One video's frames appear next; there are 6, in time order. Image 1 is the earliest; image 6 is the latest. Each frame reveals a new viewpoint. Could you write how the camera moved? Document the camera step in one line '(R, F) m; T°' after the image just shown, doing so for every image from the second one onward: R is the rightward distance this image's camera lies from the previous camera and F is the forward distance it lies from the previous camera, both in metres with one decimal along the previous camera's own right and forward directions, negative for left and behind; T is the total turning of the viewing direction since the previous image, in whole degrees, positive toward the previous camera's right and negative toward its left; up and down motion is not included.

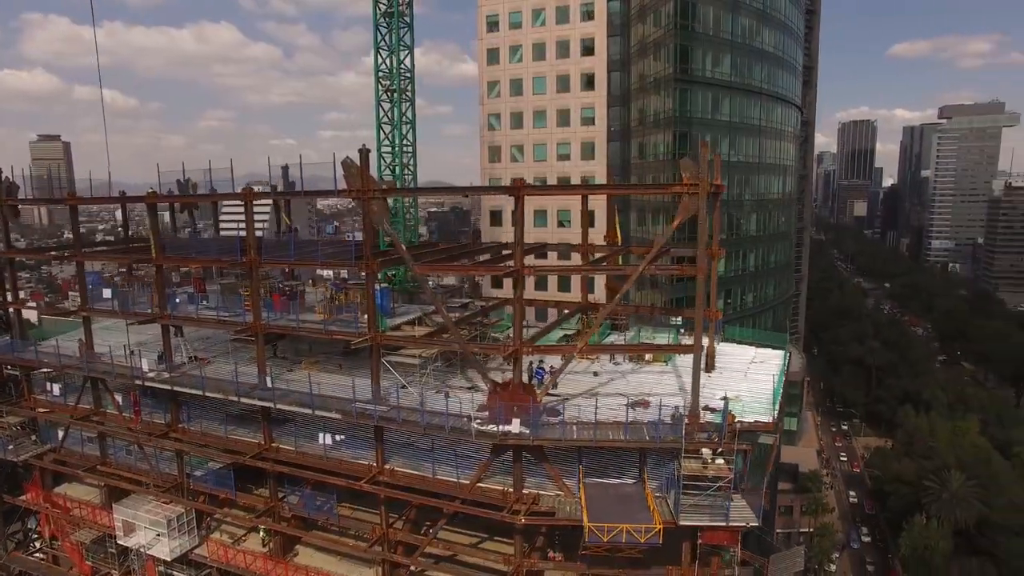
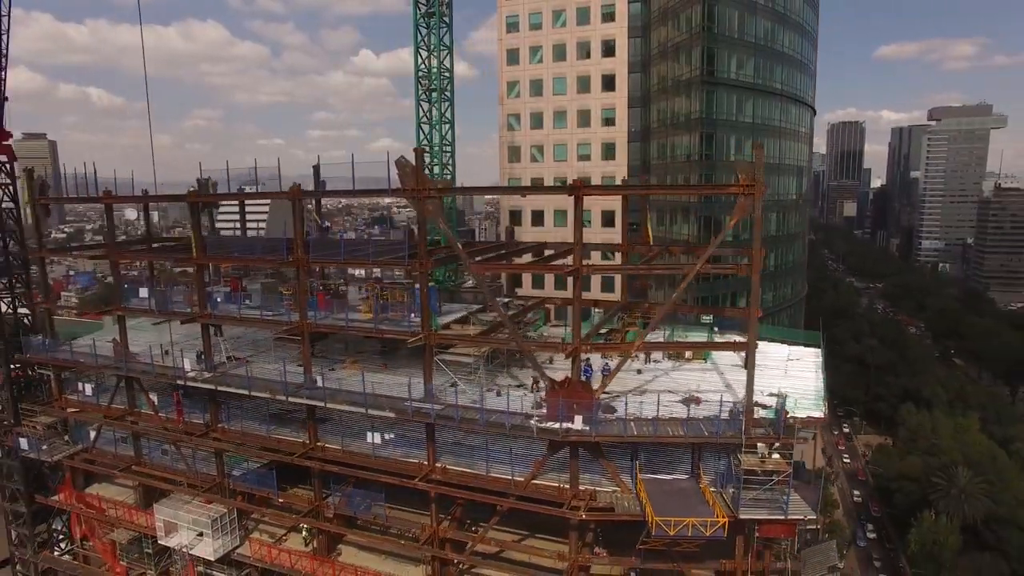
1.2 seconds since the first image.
(-2.4, -0.2) m; +1°
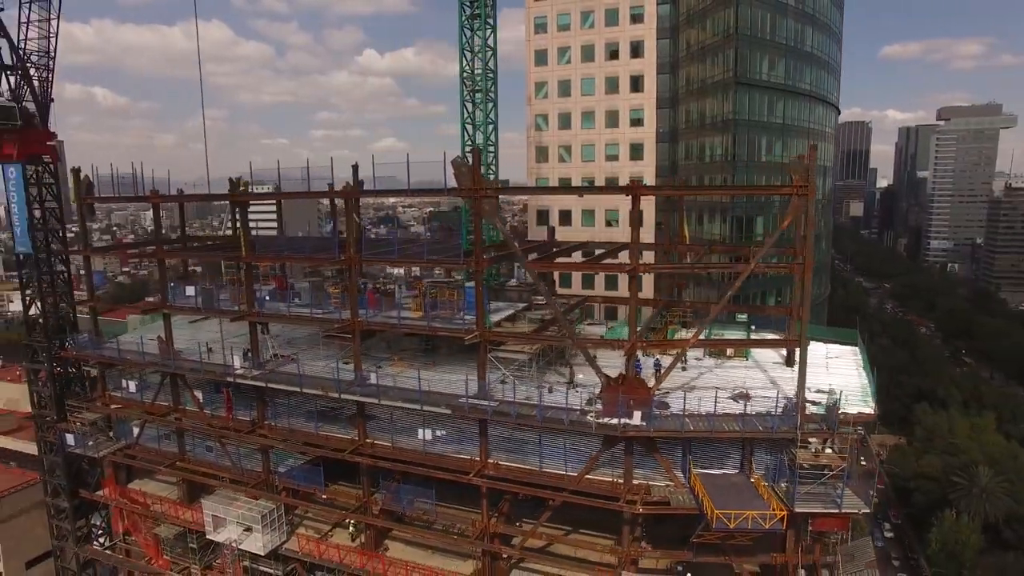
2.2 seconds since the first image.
(-2.0, -0.3) m; 0°
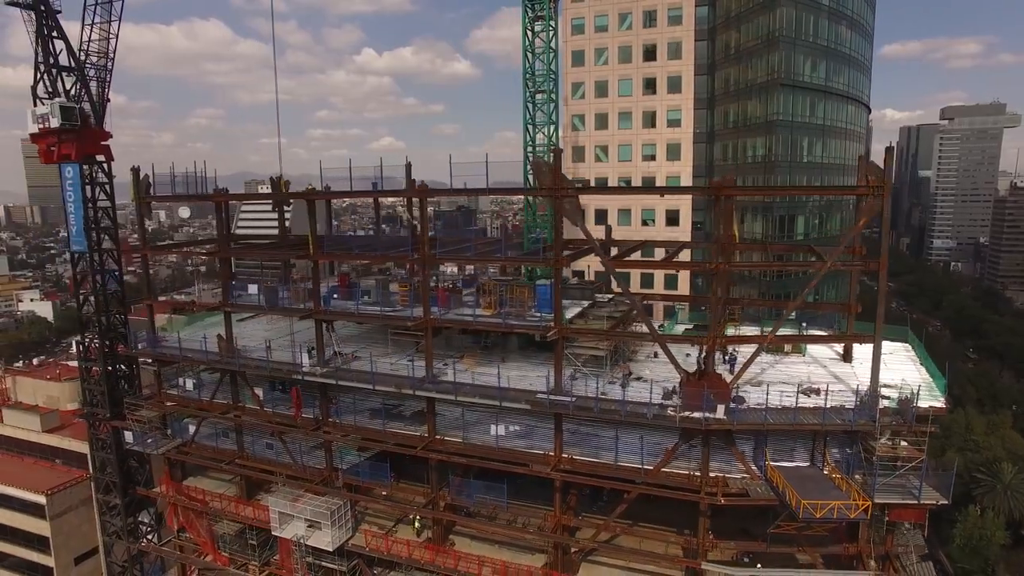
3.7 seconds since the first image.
(-3.1, -0.4) m; 0°
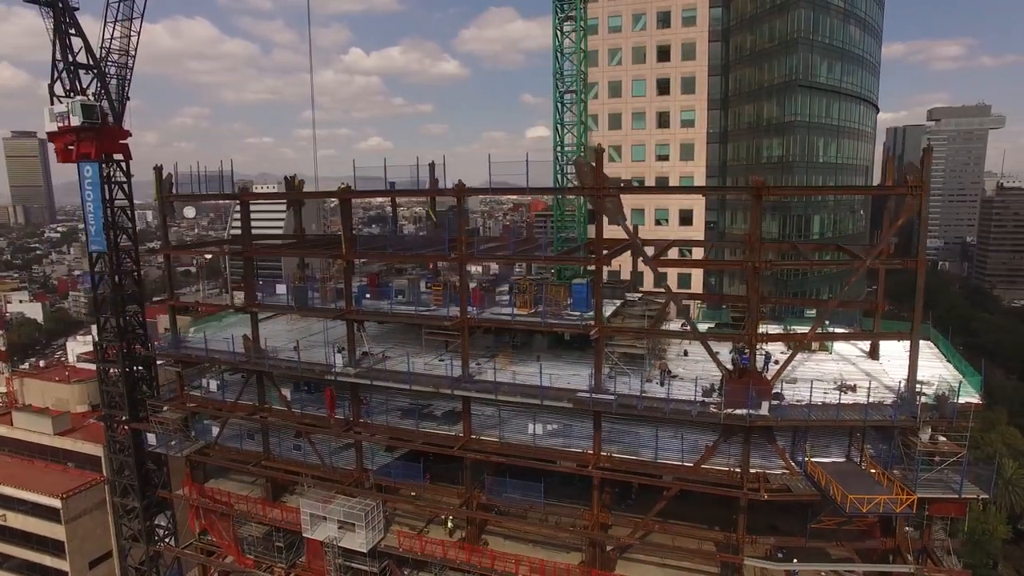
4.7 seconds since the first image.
(-2.1, 0.0) m; +1°
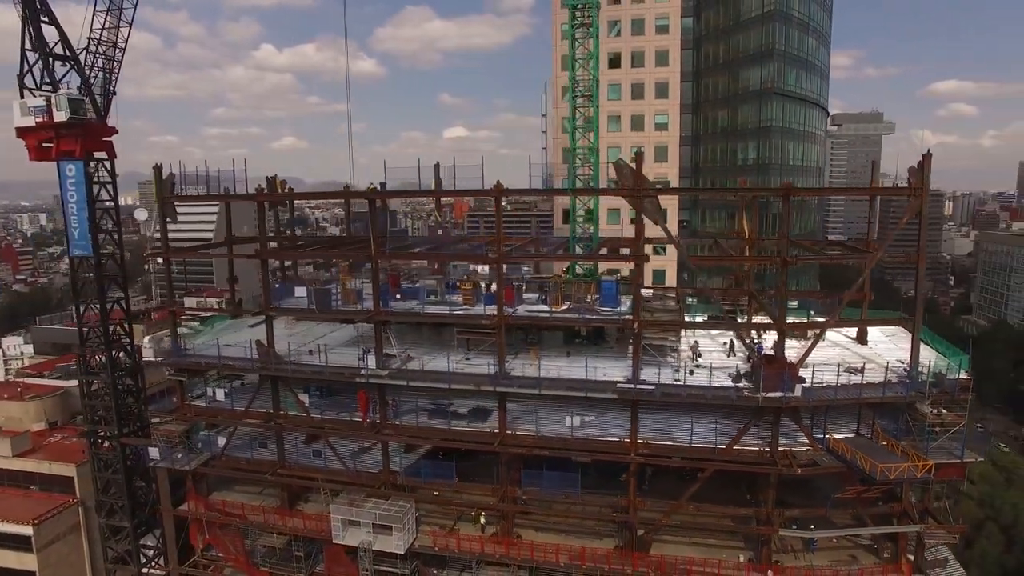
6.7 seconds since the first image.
(-4.9, -0.4) m; +7°
